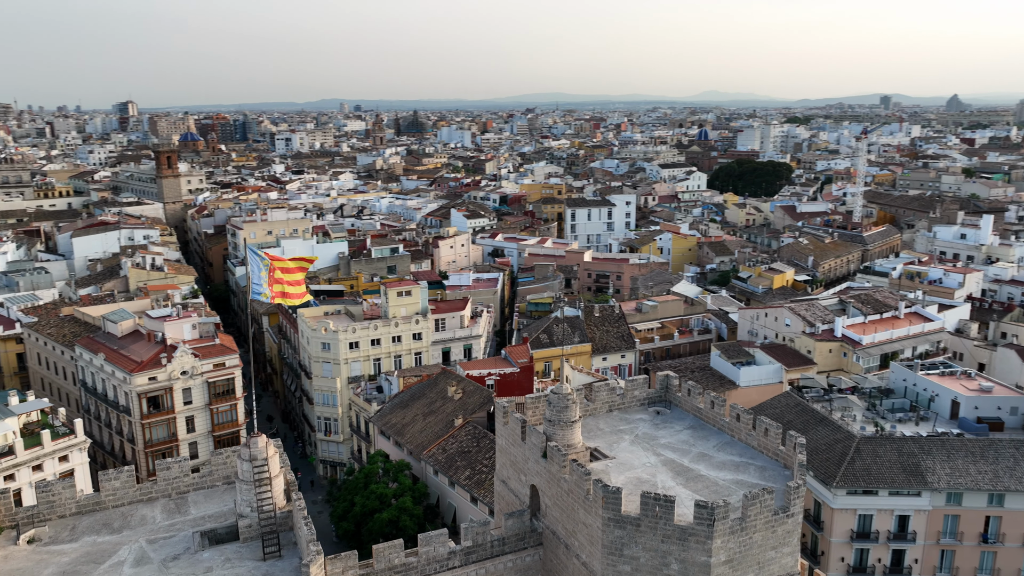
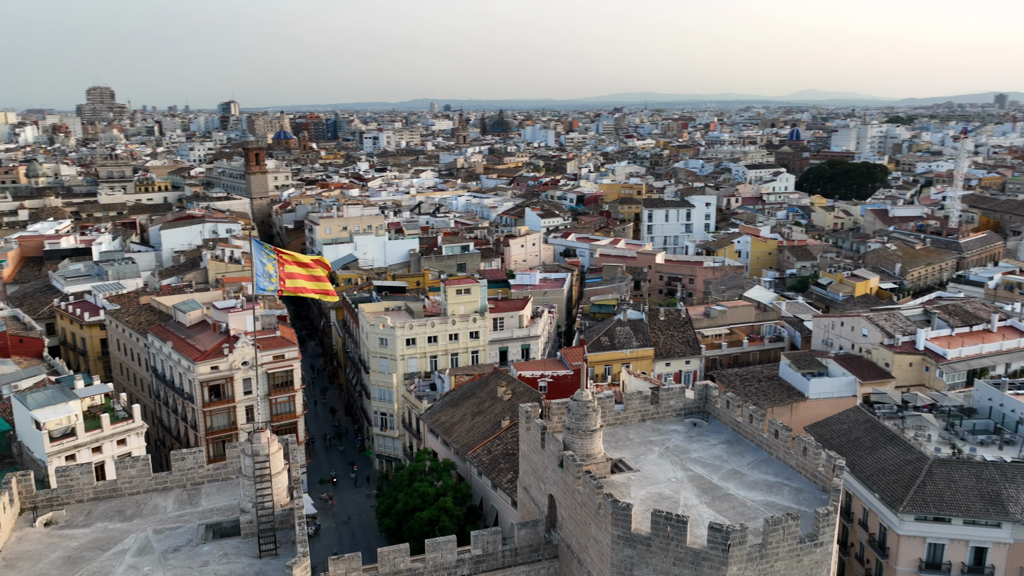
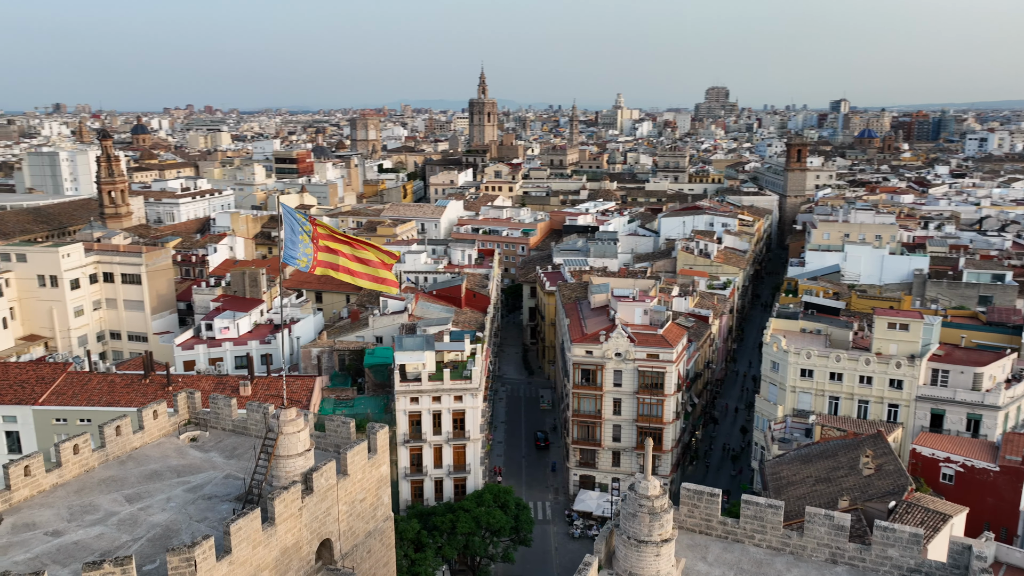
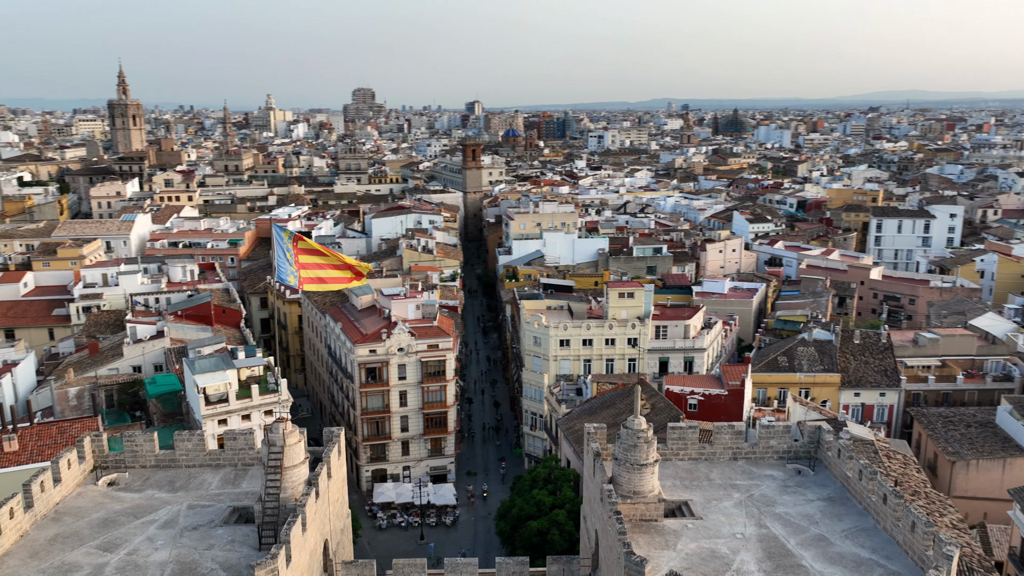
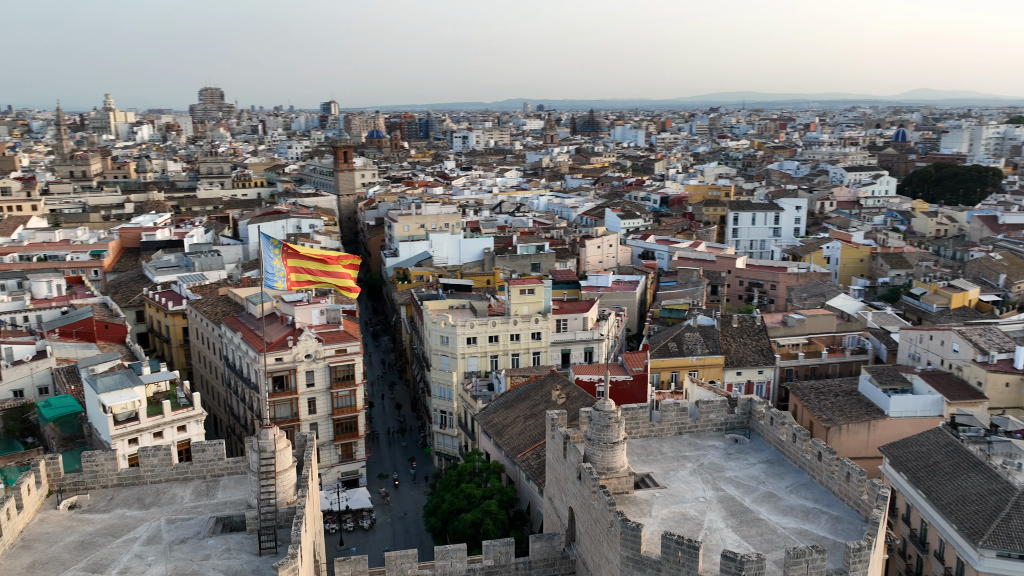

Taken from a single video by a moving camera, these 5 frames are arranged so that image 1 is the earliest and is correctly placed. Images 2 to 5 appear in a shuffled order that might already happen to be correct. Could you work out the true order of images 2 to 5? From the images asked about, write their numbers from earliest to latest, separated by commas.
2, 5, 4, 3
